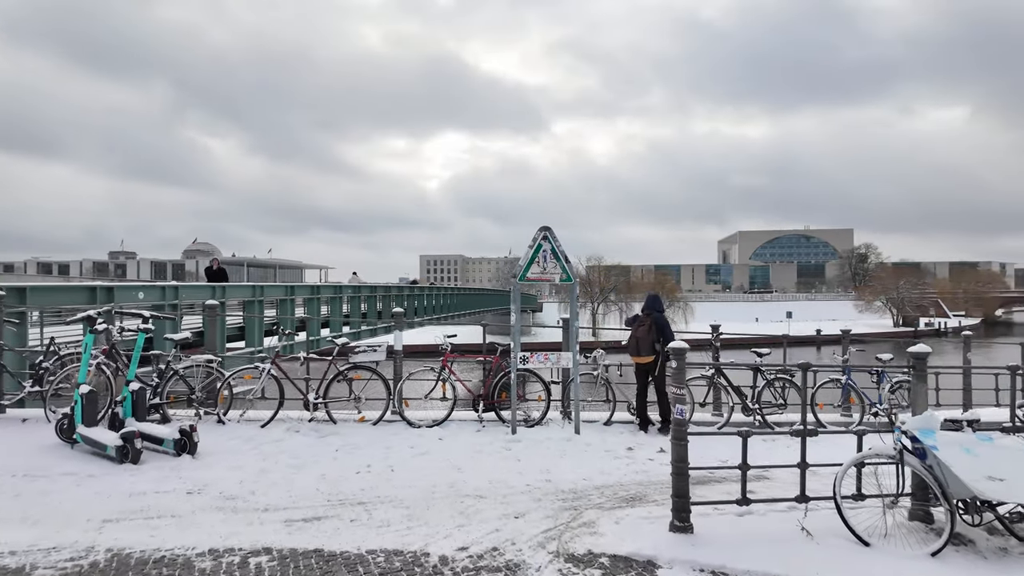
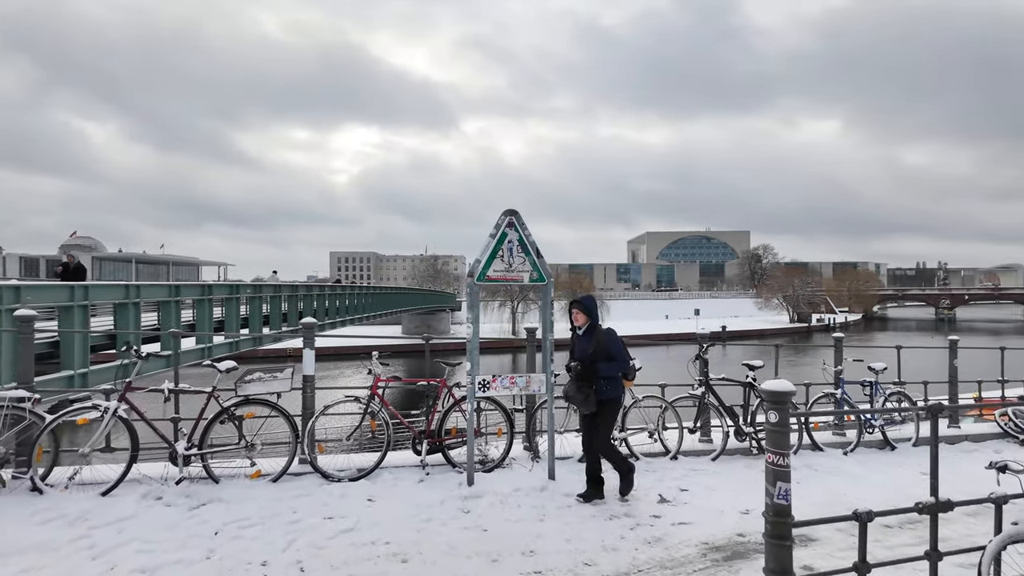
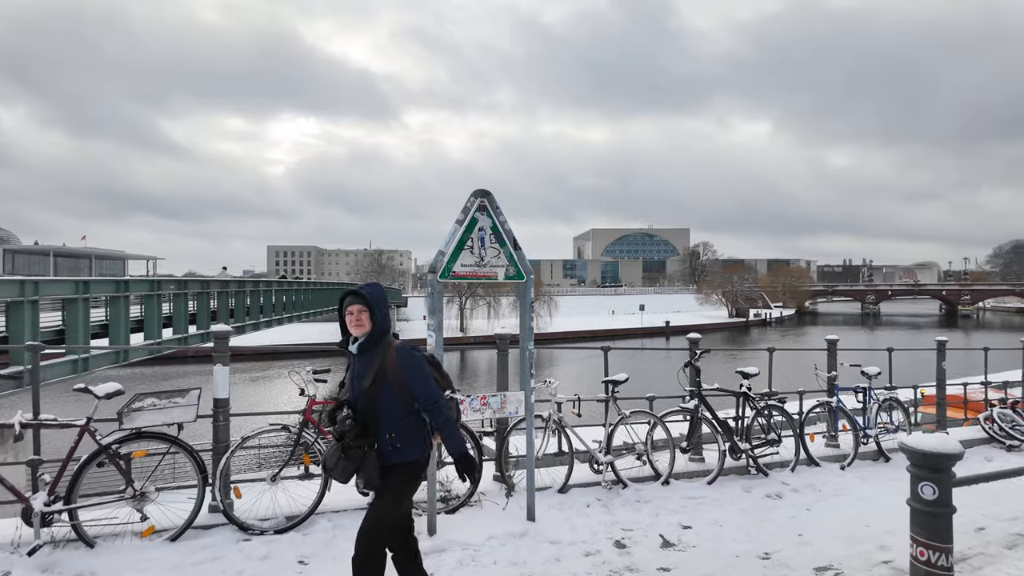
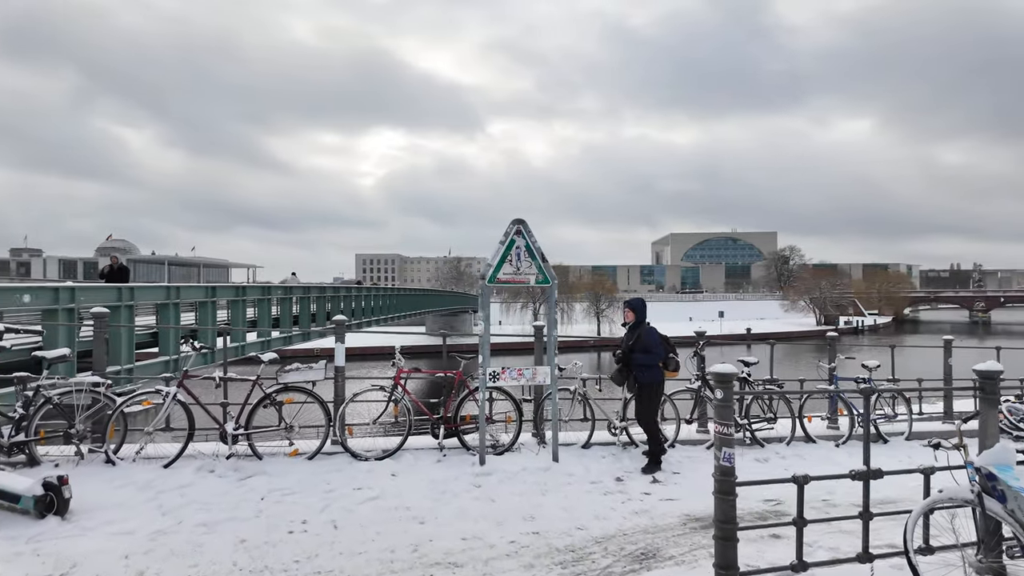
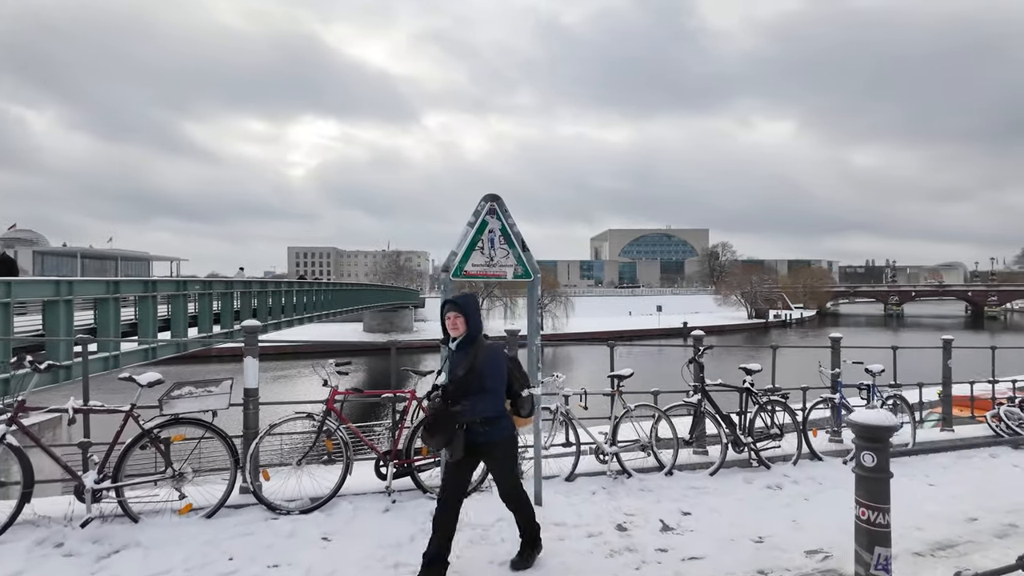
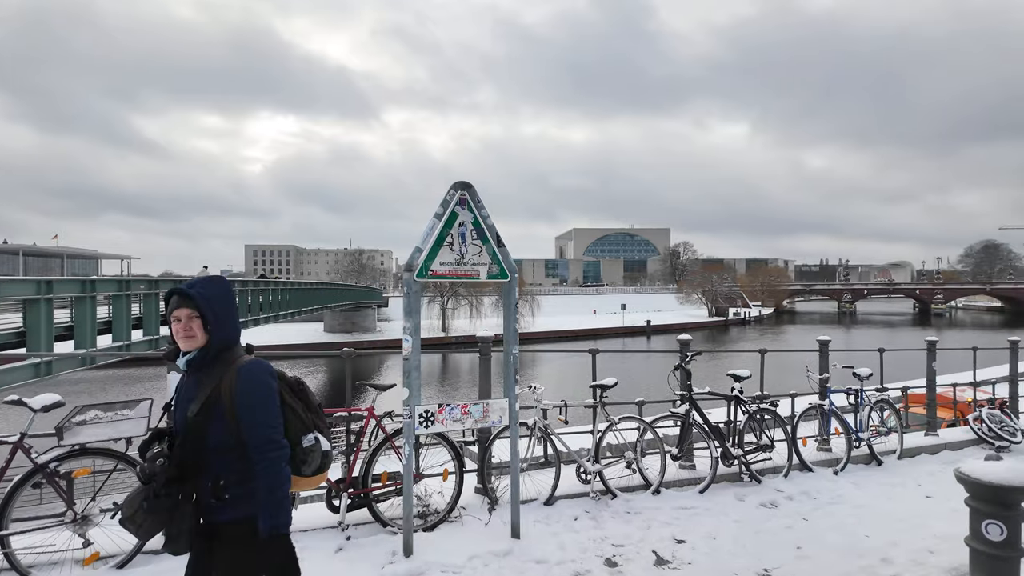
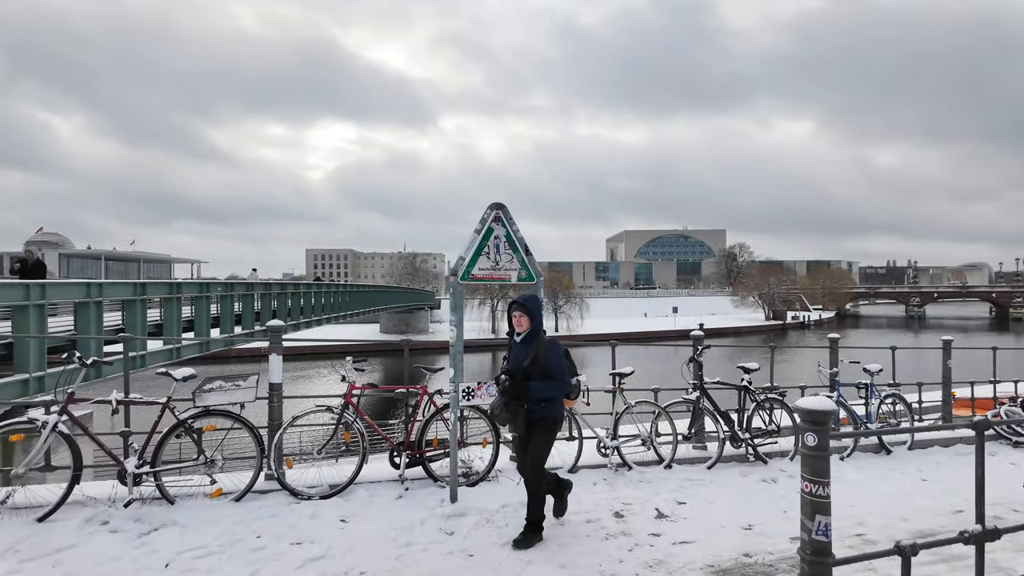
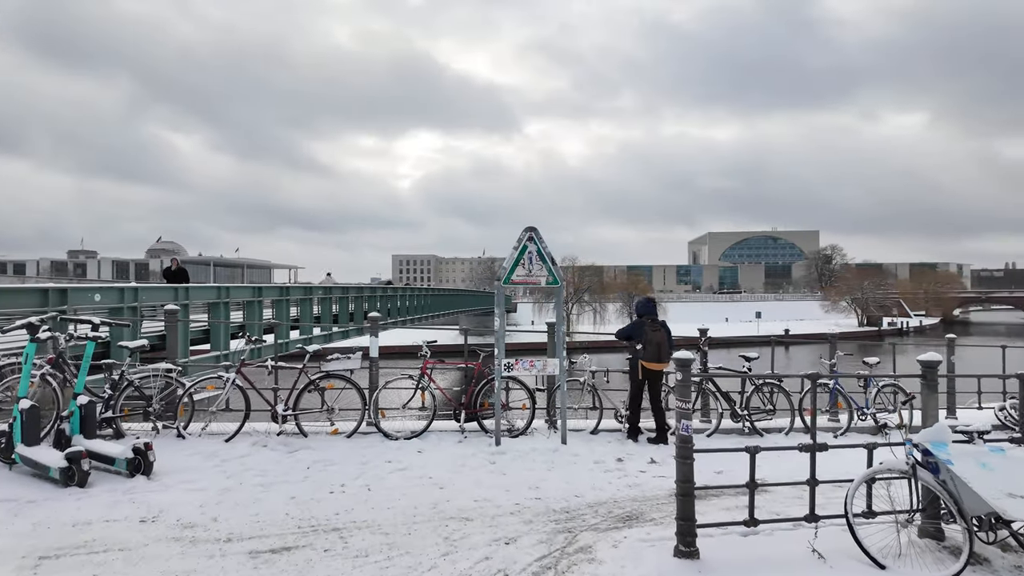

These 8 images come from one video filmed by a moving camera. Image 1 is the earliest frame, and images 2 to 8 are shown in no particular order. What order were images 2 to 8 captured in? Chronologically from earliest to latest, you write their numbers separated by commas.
8, 4, 2, 7, 5, 3, 6
